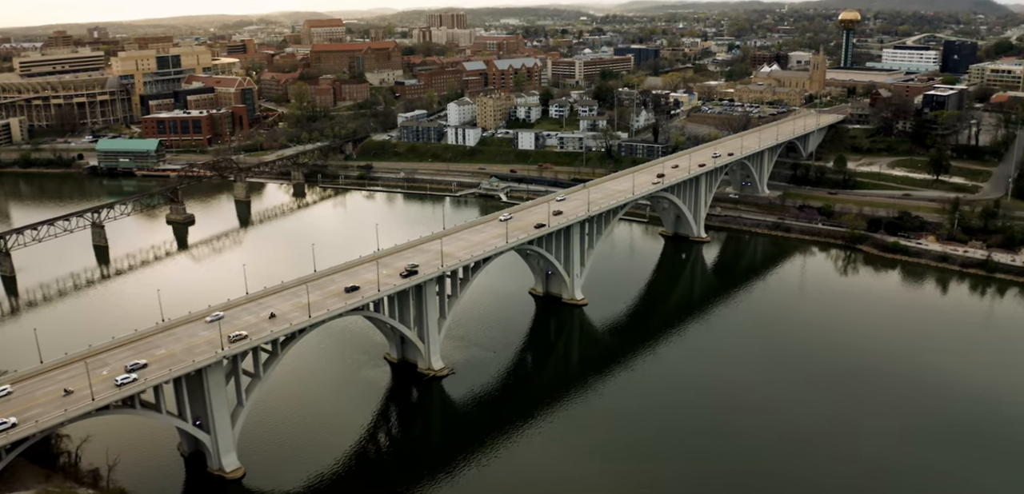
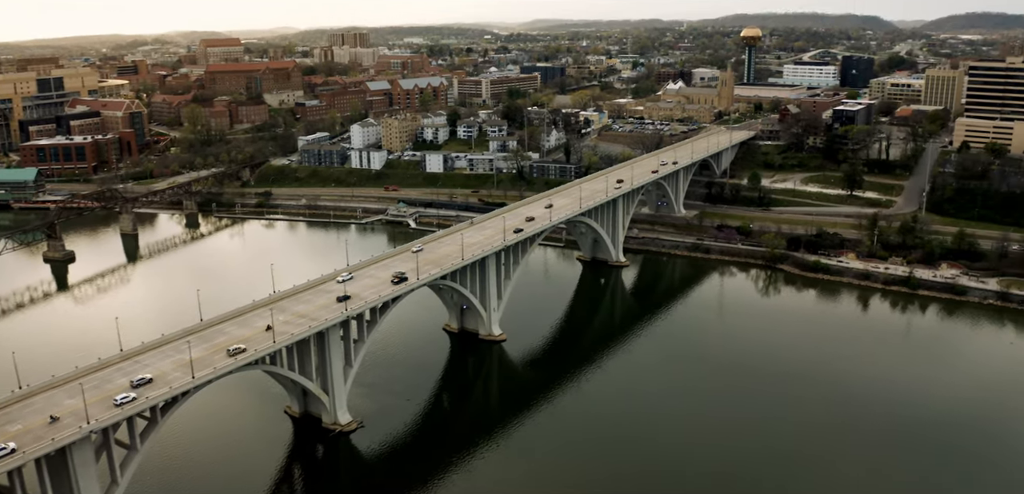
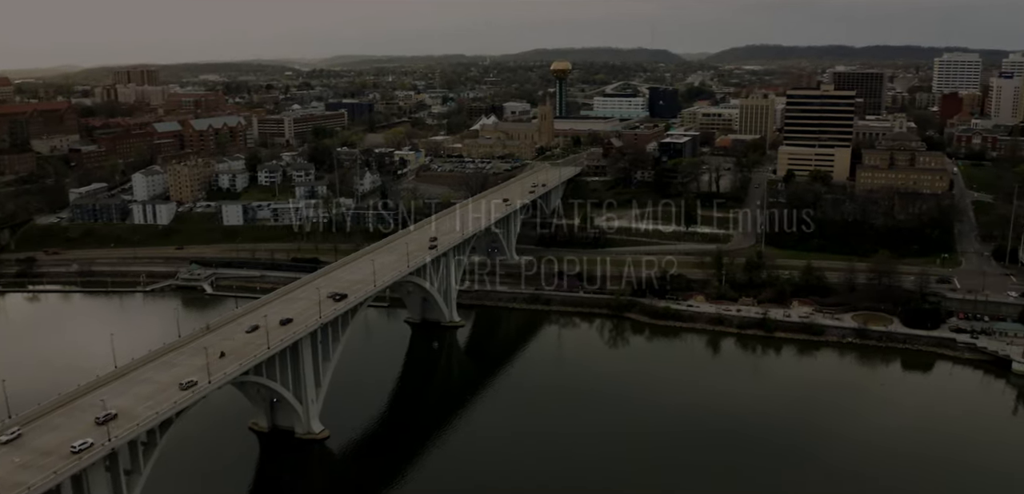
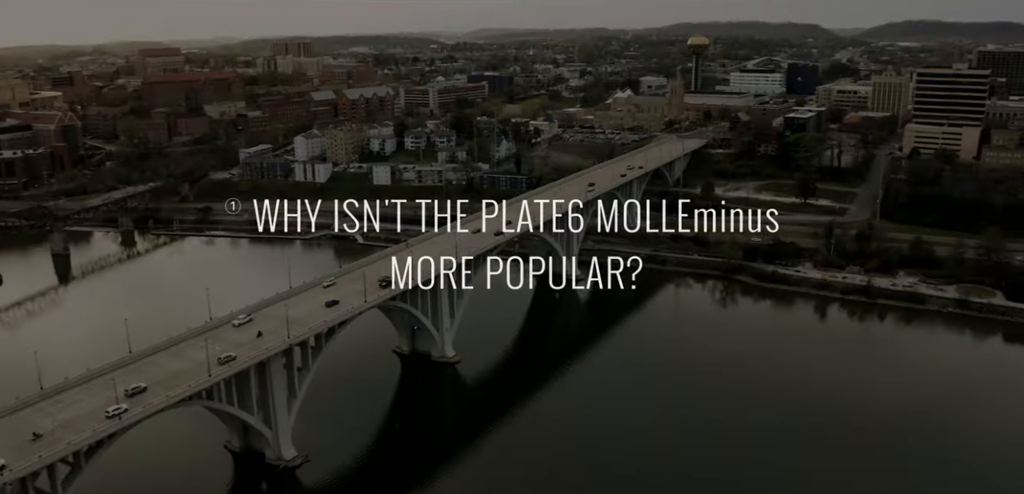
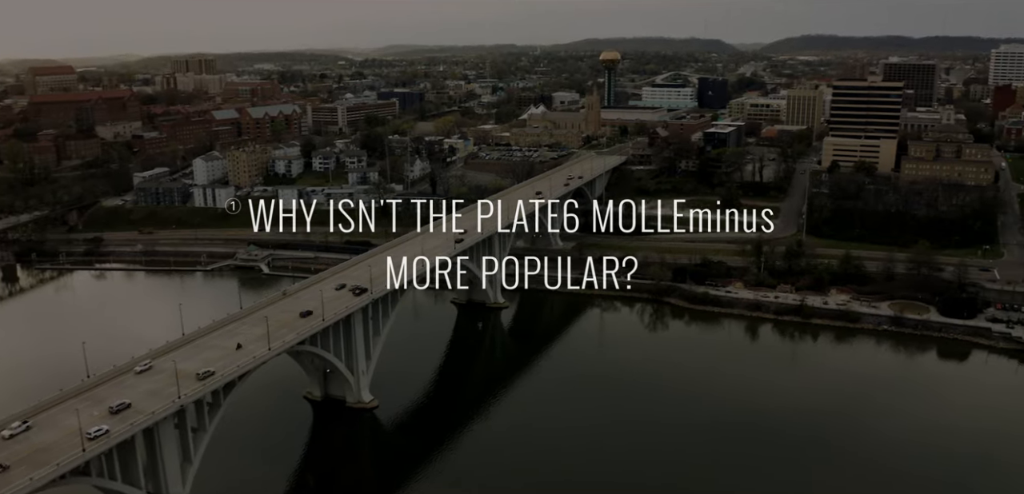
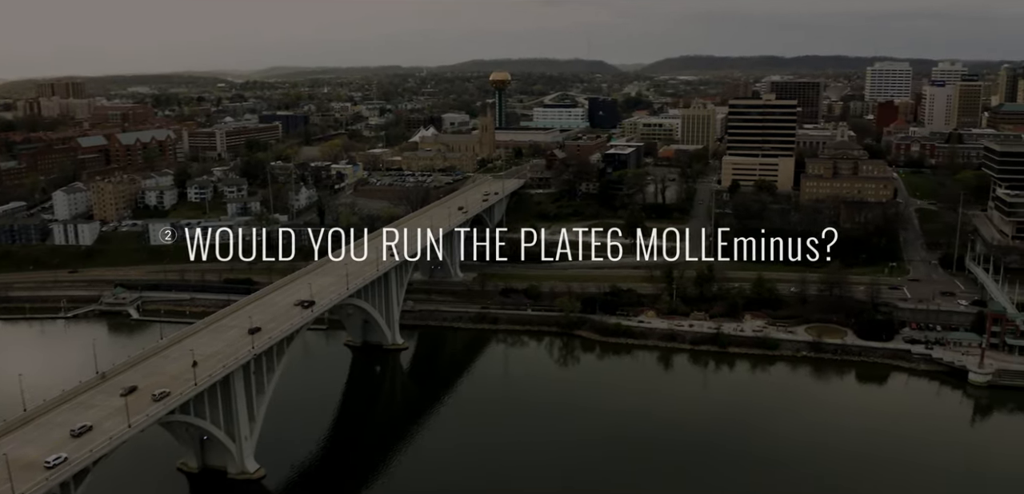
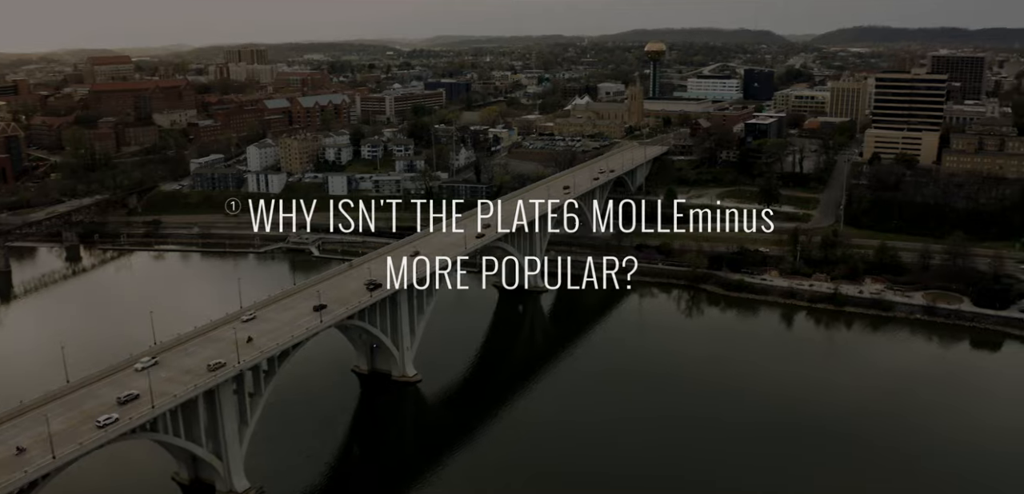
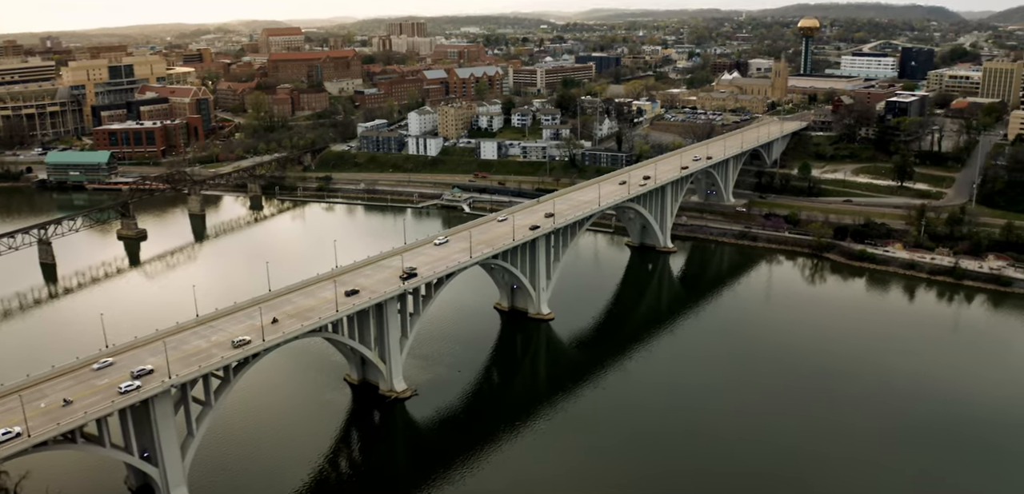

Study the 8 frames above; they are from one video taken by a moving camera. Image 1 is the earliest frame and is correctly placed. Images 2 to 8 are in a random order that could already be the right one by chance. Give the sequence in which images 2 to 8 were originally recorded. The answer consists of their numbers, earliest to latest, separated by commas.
8, 2, 4, 7, 5, 3, 6
